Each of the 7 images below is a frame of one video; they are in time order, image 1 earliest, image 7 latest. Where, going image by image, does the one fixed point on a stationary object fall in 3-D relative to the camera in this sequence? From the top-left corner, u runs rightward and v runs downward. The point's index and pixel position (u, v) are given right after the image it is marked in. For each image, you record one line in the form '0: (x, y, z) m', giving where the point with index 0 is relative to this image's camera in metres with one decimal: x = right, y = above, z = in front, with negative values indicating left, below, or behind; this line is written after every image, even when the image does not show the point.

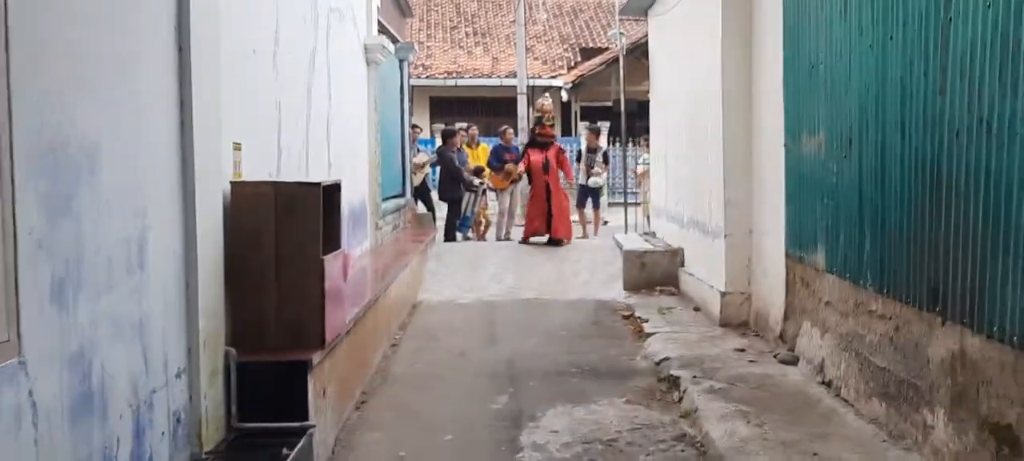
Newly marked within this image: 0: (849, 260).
0: (+1.8, -0.2, +4.7) m
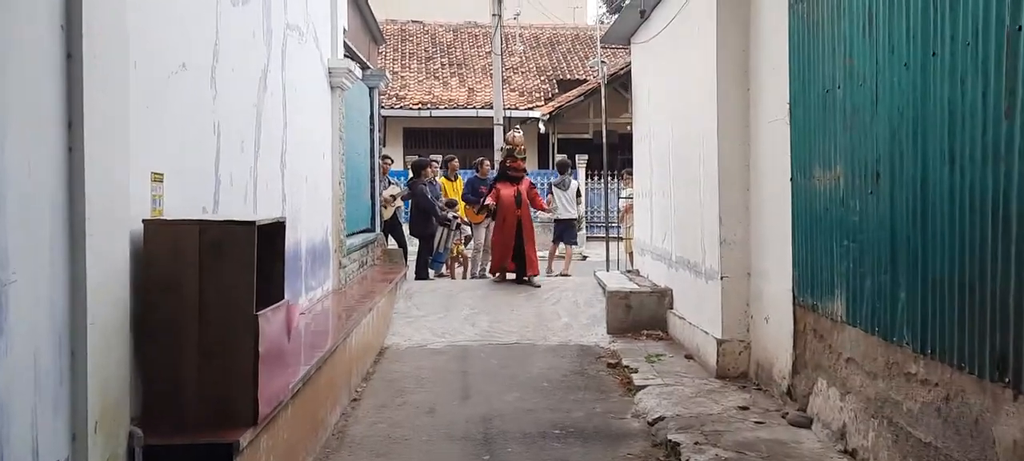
0: (+1.7, -0.4, +4.0) m
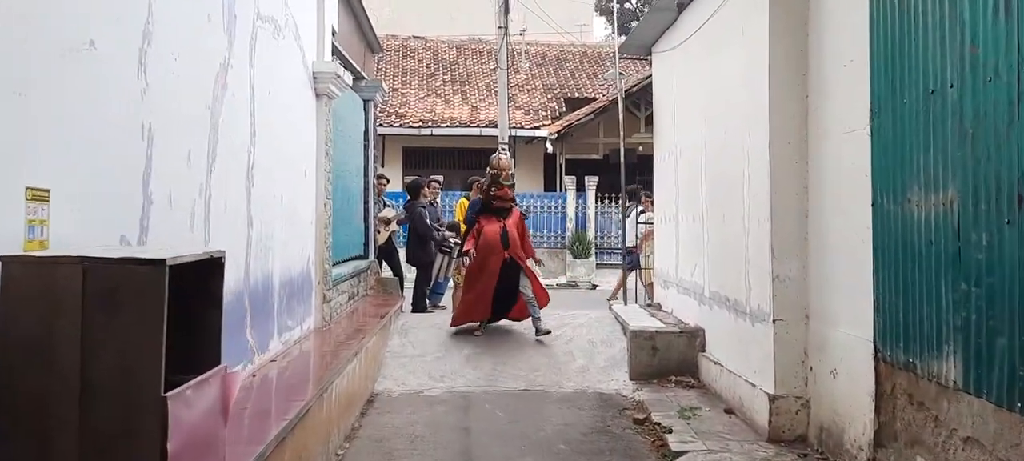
0: (+1.7, -0.5, +3.0) m
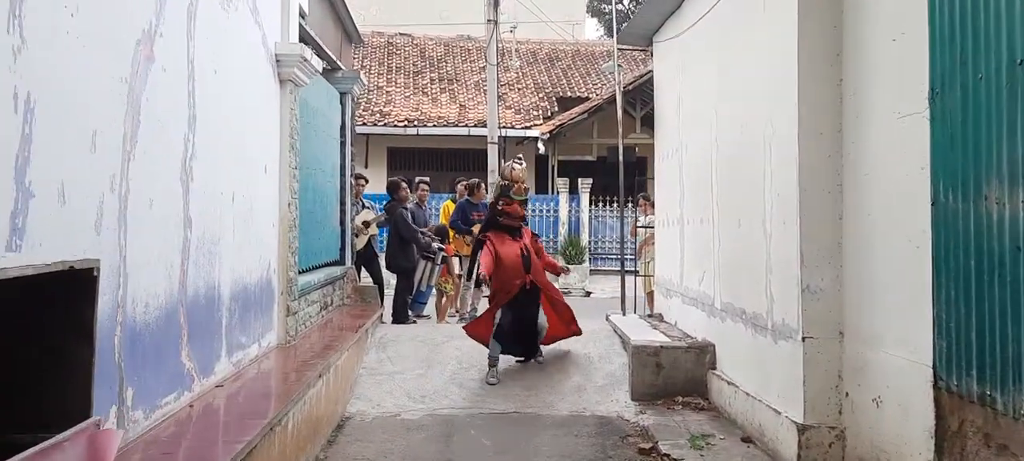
0: (+1.7, -0.5, +2.3) m
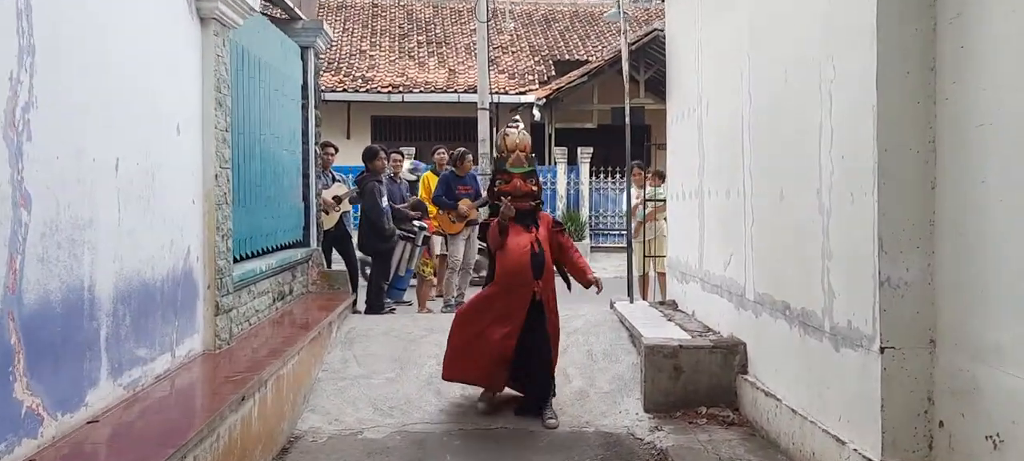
0: (+1.6, -0.5, +1.2) m
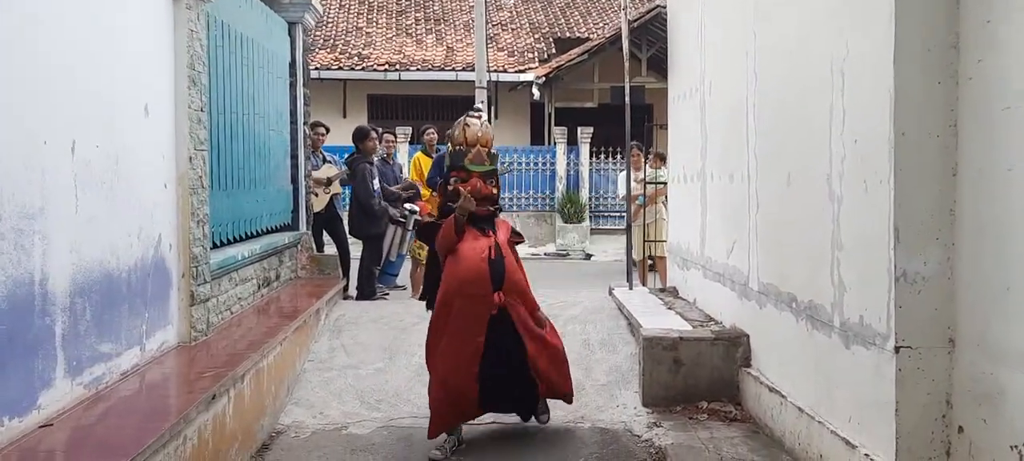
0: (+1.6, -0.5, +1.0) m
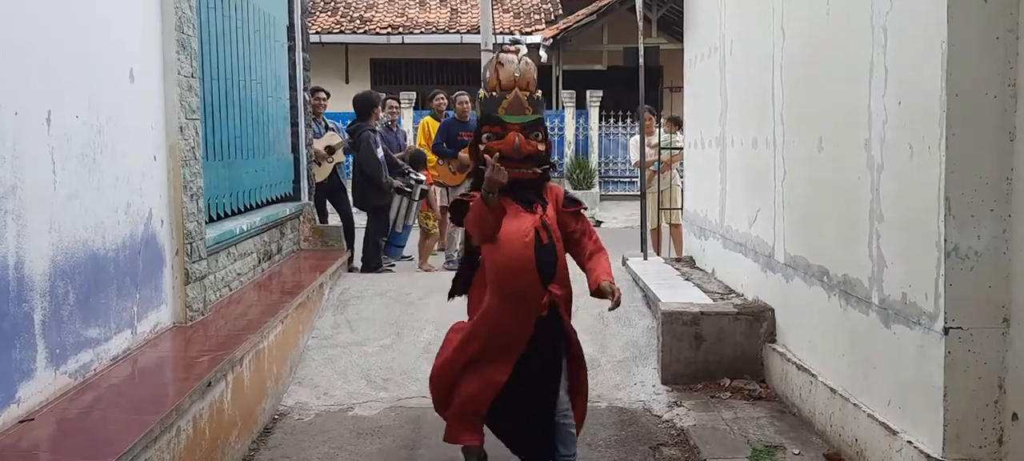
0: (+1.6, -0.5, +0.7) m
